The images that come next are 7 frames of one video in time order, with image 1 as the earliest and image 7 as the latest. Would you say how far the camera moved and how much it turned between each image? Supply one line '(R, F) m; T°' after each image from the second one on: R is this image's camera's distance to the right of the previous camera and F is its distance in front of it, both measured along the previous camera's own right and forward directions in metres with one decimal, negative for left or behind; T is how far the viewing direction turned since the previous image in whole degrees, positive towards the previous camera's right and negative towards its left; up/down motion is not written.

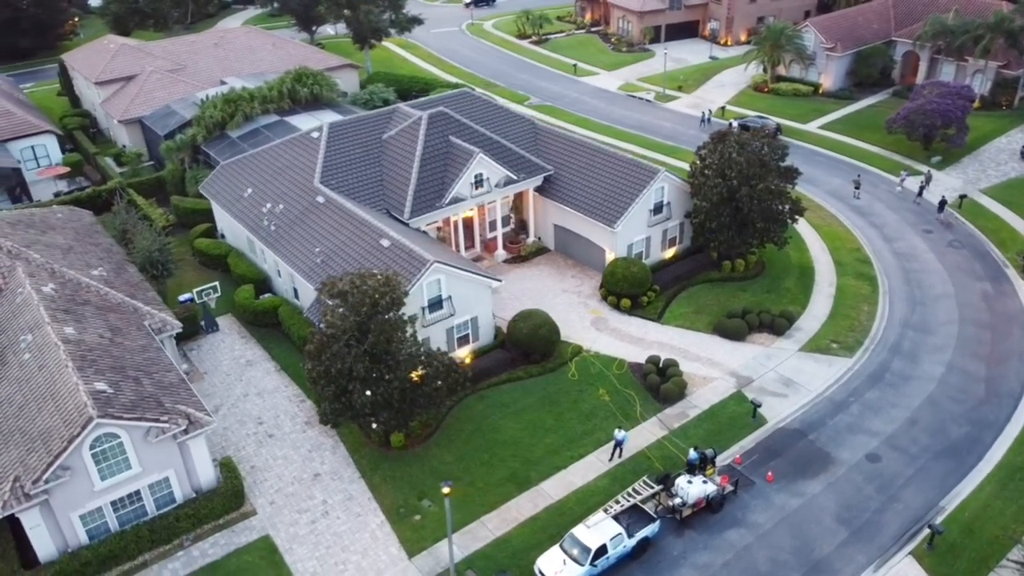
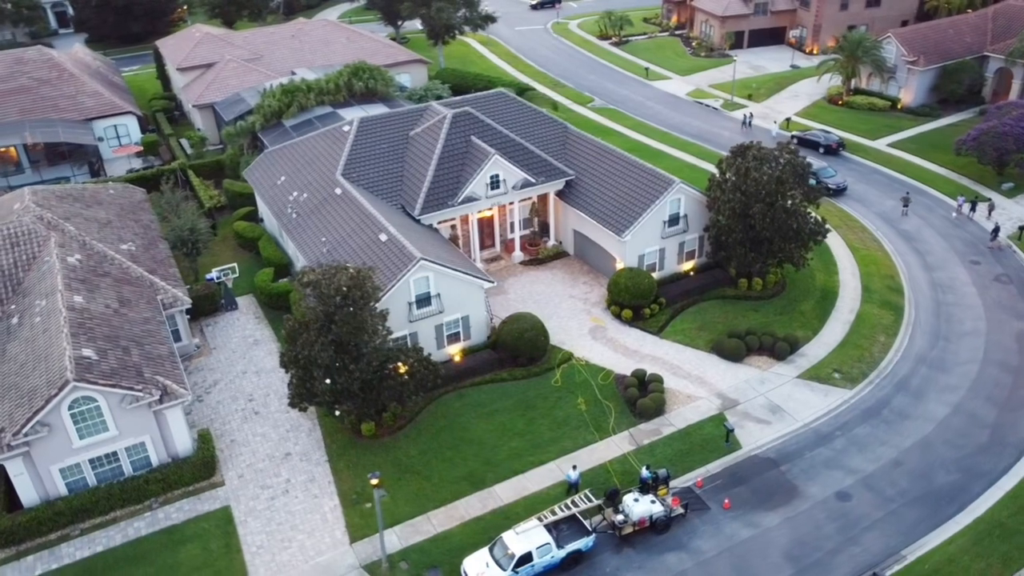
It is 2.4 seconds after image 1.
(+5.2, 0.0) m; -8°
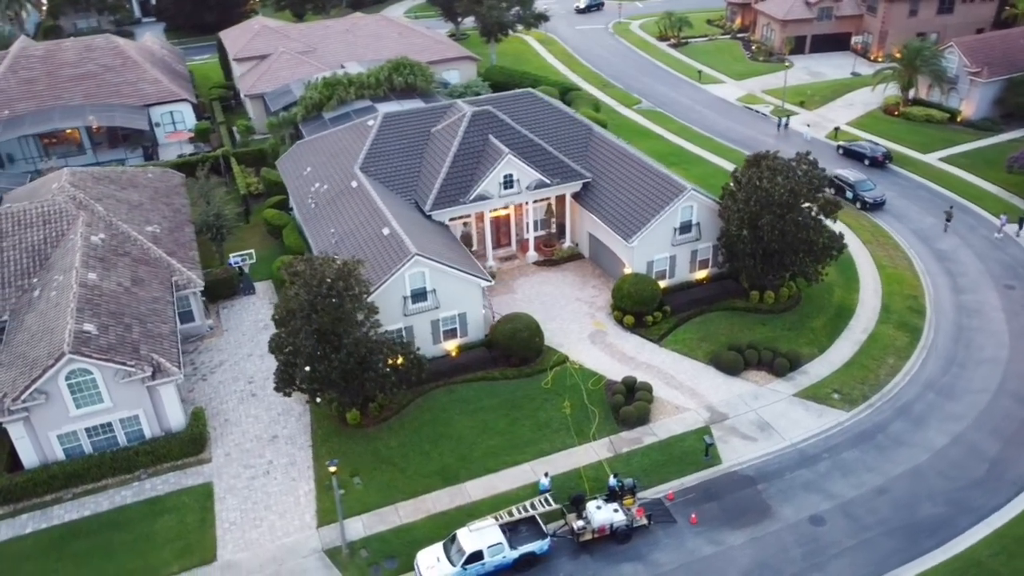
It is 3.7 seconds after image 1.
(+3.6, 0.0) m; -5°
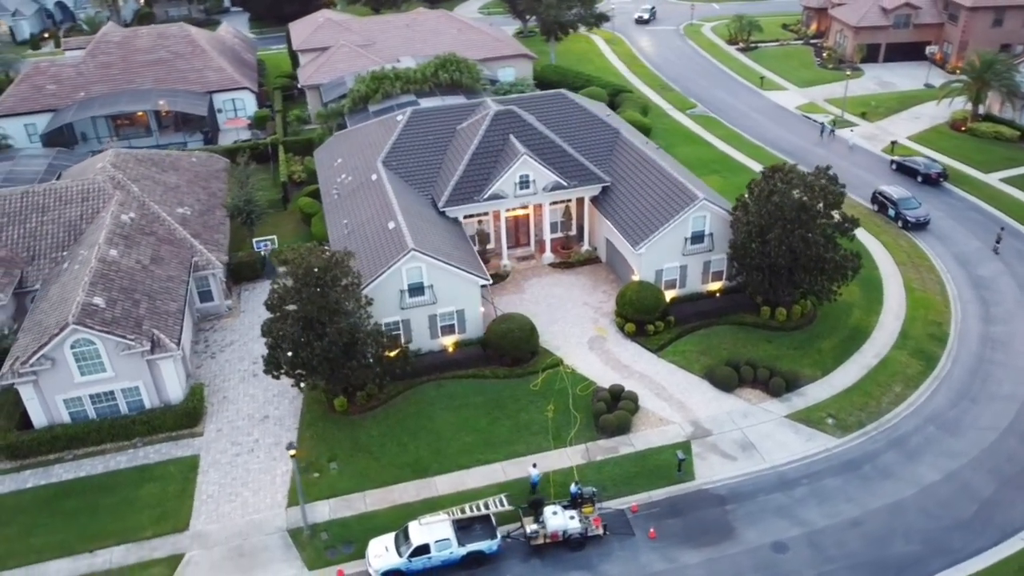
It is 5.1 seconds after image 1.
(+4.0, 0.0) m; -6°
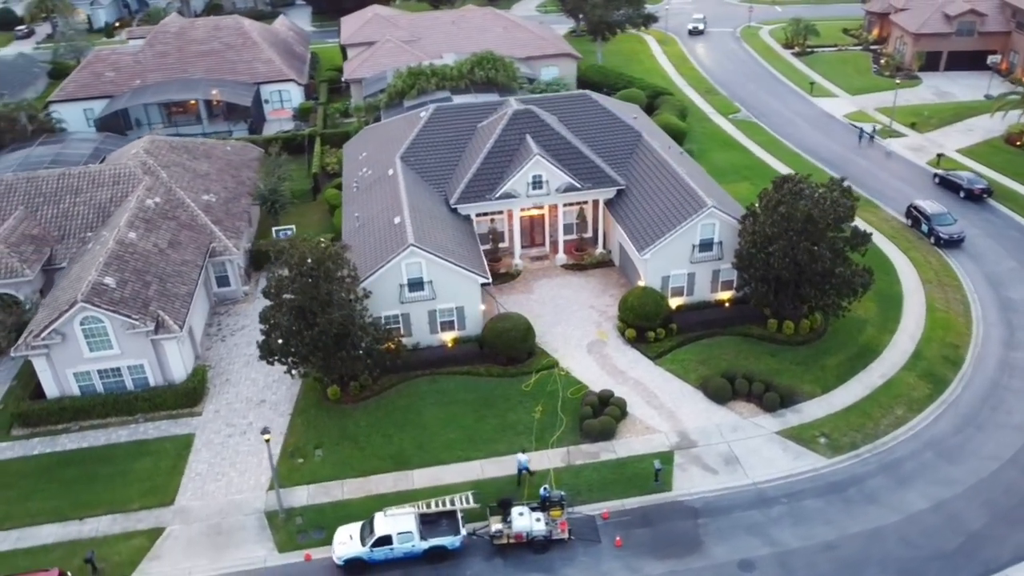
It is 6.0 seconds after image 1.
(+3.1, 0.0) m; -5°
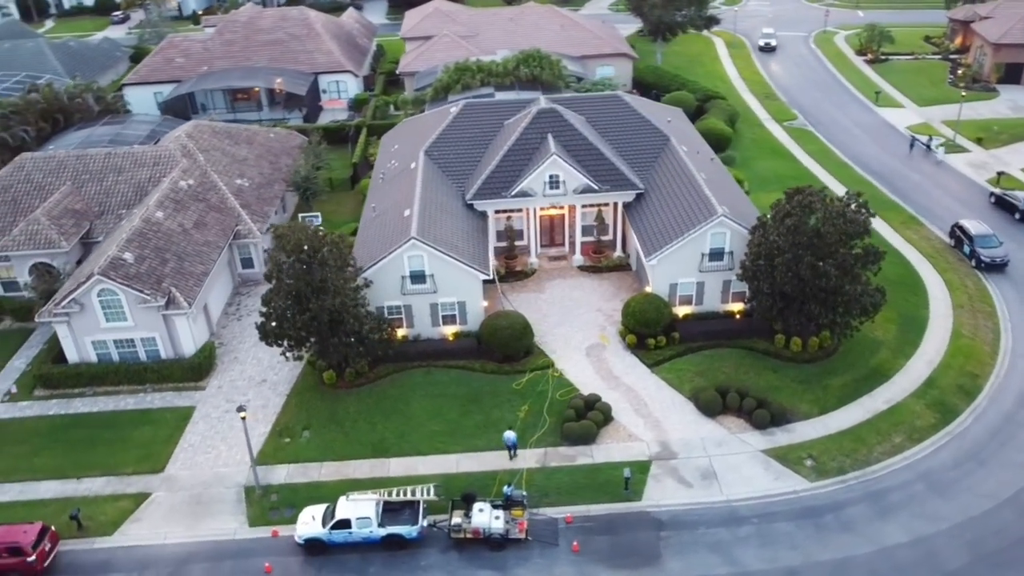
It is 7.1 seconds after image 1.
(+3.8, +0.1) m; -6°
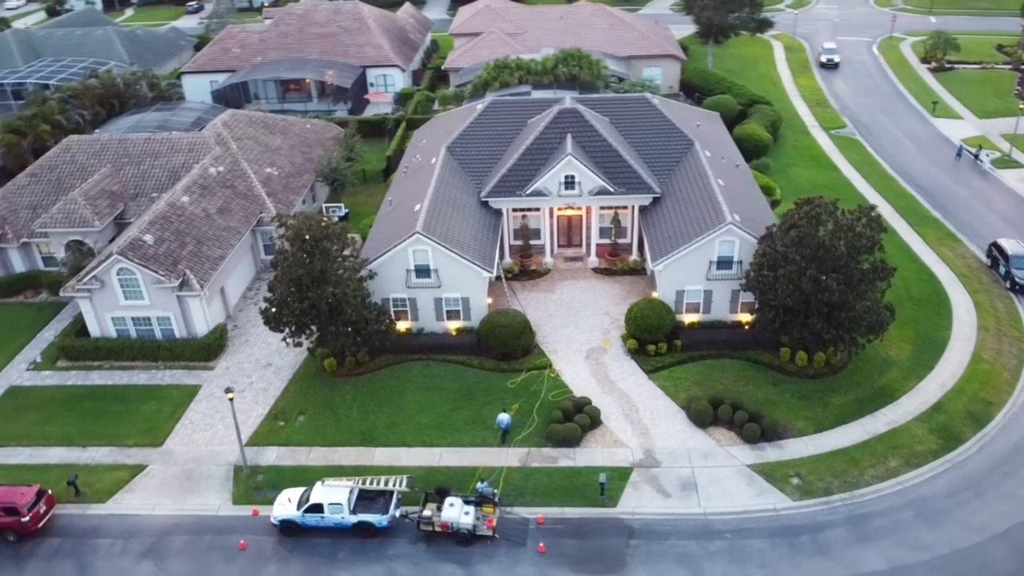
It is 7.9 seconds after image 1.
(+3.1, 0.0) m; -5°
